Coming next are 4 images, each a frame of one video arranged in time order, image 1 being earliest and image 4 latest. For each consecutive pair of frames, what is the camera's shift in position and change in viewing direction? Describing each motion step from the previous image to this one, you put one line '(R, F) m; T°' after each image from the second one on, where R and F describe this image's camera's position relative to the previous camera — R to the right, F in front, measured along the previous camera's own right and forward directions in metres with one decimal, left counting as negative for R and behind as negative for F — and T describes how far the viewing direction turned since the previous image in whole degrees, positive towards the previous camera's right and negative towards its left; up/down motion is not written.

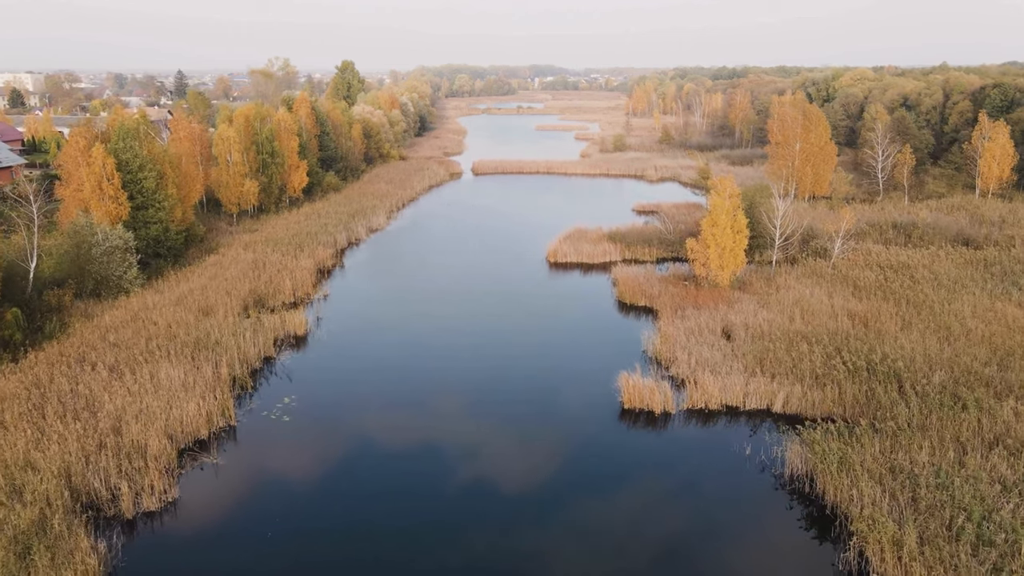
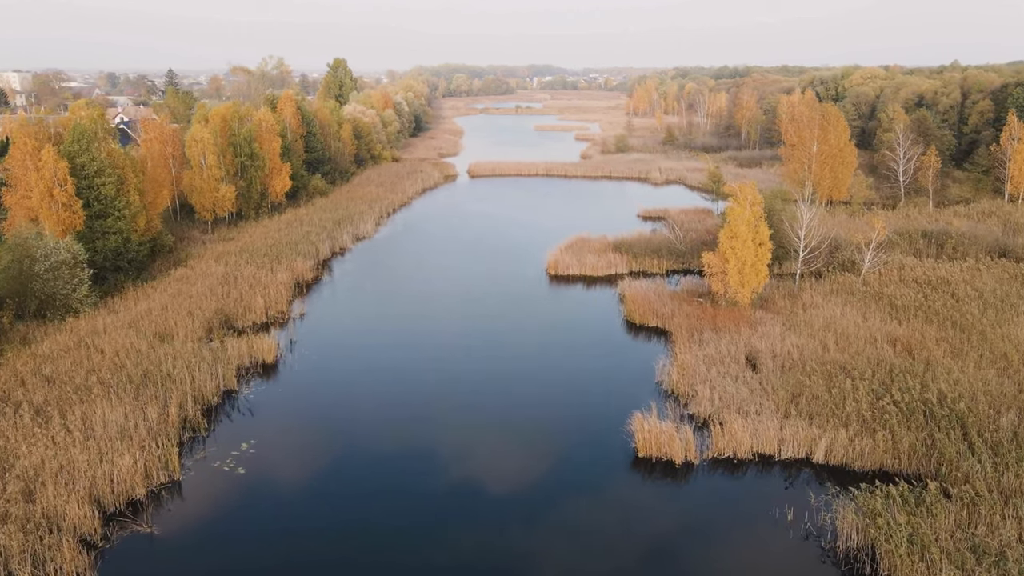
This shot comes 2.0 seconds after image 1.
(+0.1, +2.0) m; 0°
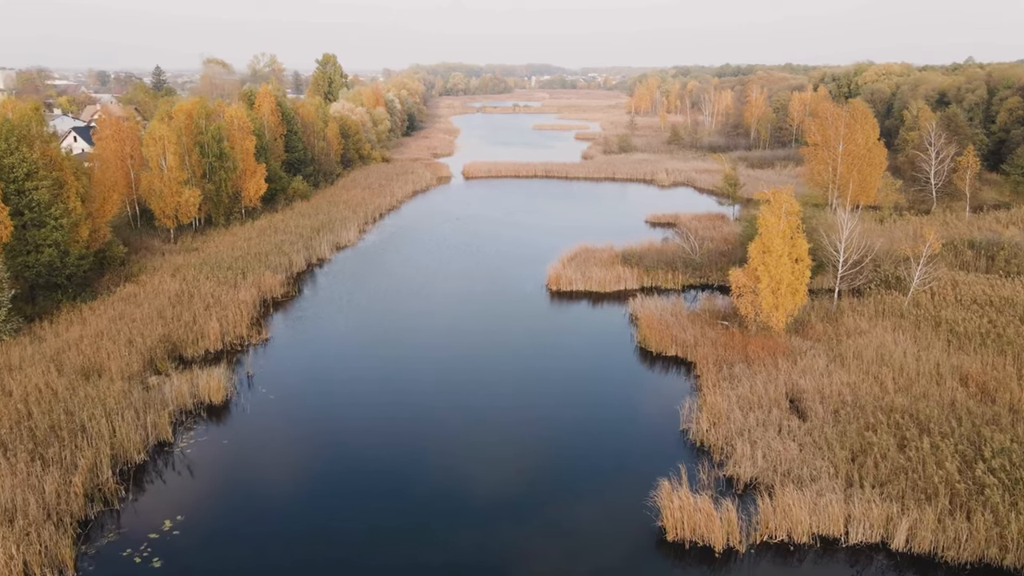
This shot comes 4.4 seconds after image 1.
(+0.1, +2.5) m; 0°
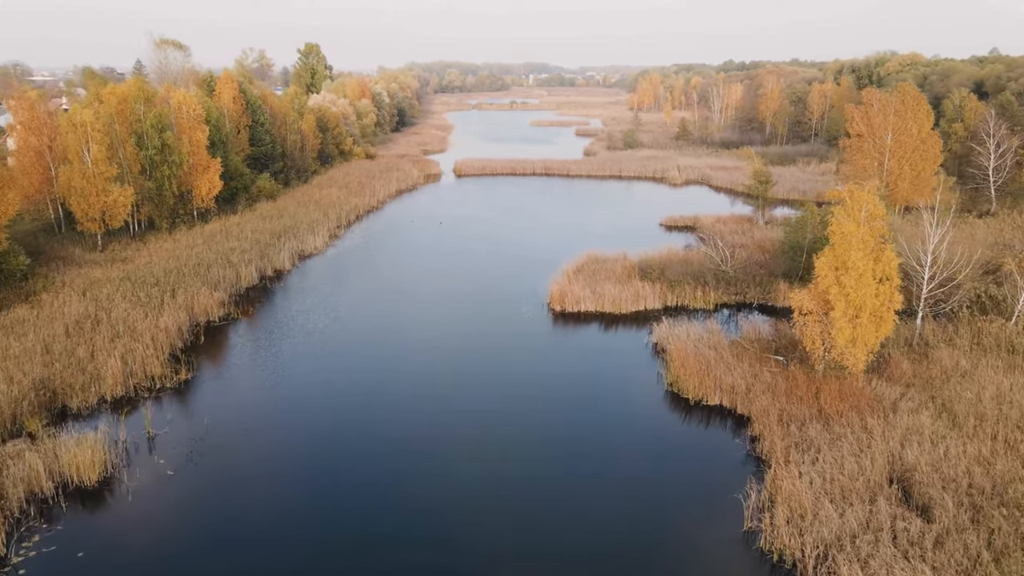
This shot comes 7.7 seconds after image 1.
(+0.1, +3.7) m; 0°
